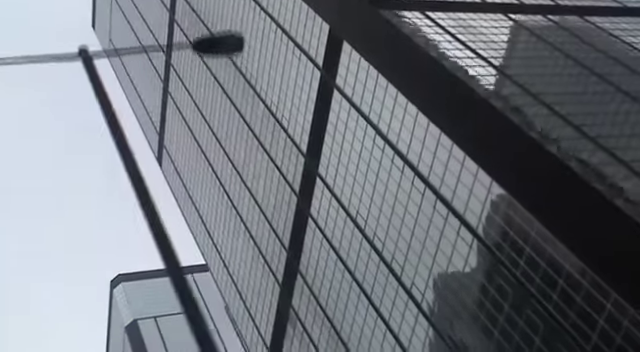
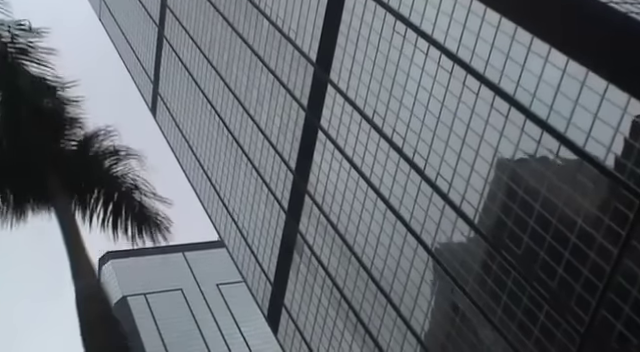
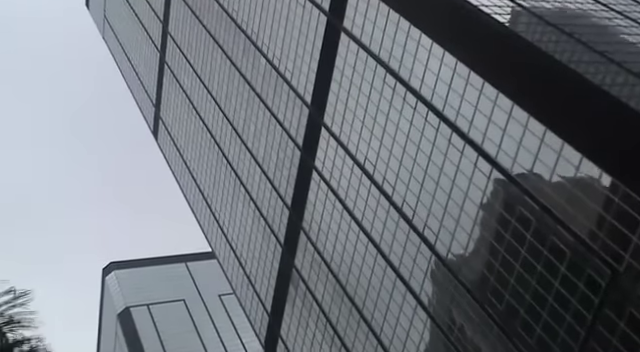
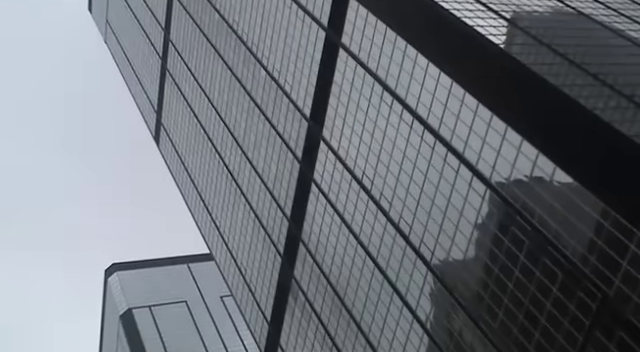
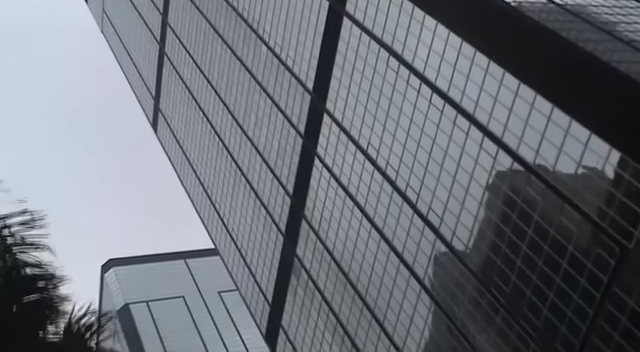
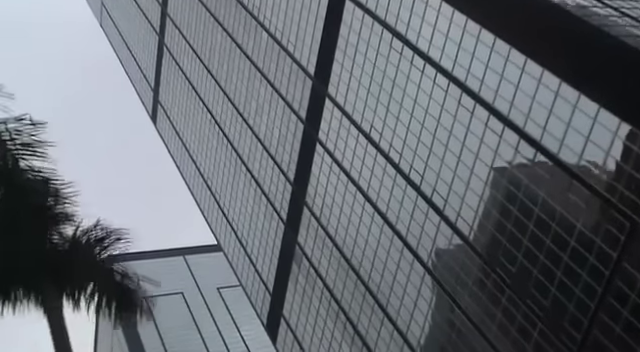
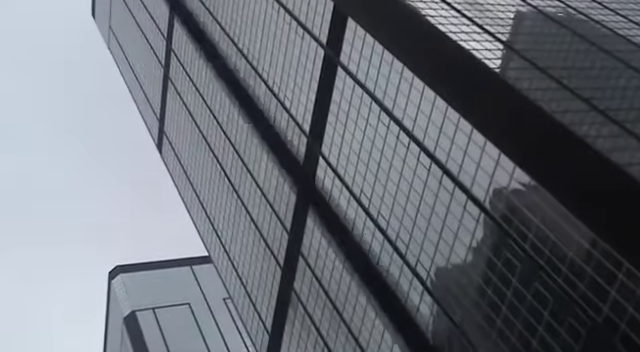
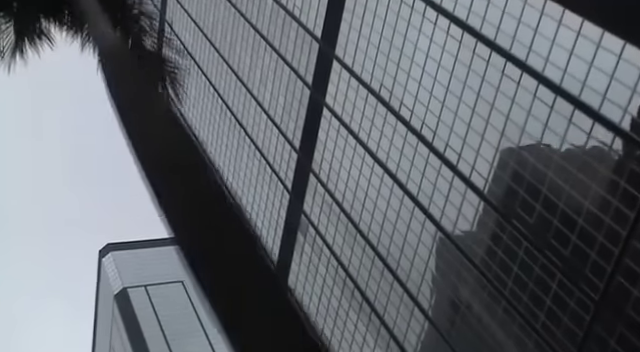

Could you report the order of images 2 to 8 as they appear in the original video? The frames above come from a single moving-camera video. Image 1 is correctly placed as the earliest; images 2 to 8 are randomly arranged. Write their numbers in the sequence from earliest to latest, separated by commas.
7, 4, 3, 5, 6, 2, 8
